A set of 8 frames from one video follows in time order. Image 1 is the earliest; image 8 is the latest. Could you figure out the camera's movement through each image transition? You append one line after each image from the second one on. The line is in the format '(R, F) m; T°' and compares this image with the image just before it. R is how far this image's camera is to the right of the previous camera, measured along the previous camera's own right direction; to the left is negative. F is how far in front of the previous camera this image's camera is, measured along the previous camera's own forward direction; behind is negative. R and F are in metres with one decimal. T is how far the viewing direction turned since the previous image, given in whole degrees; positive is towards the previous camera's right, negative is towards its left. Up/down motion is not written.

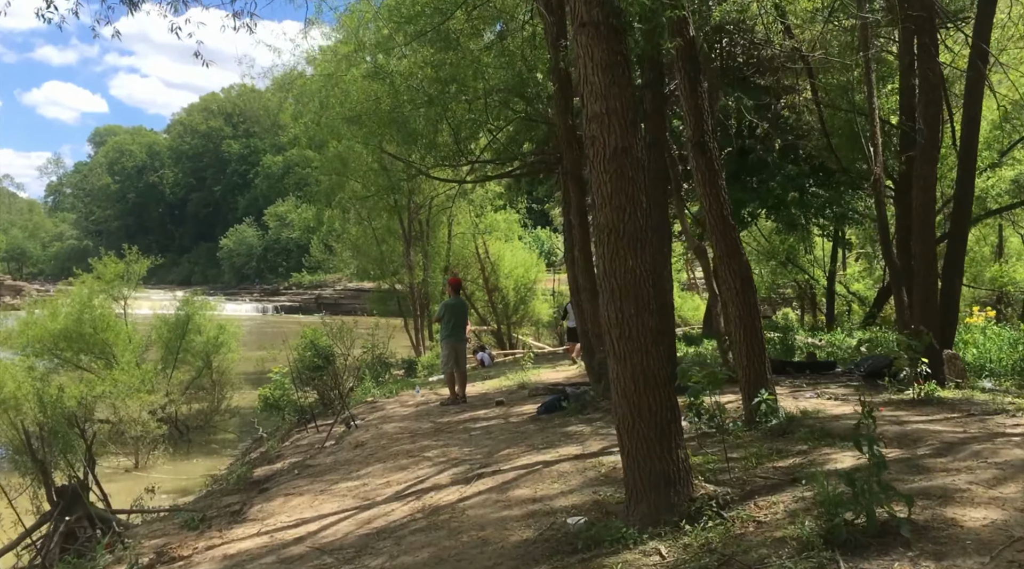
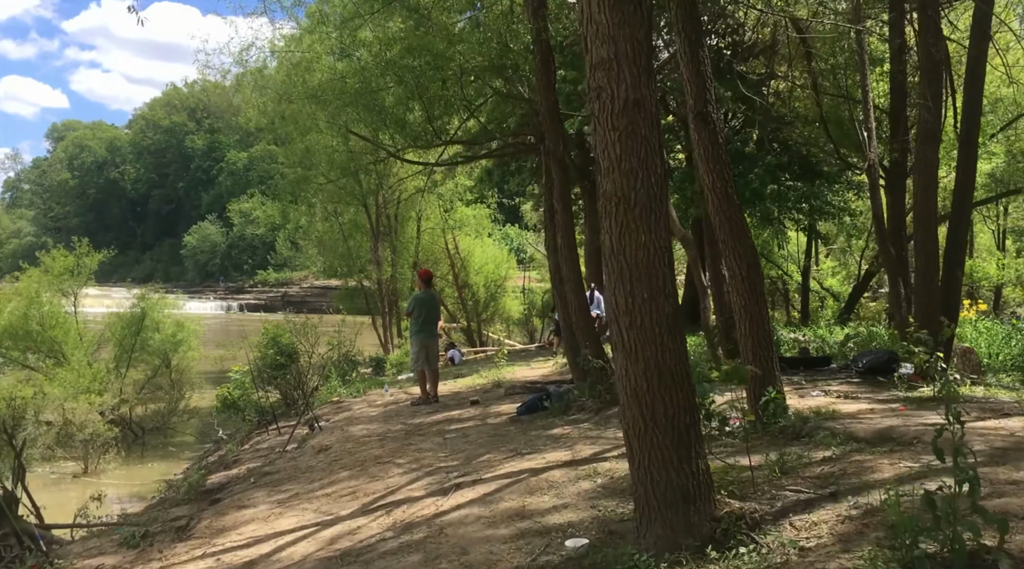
(-0.1, +0.9) m; +2°
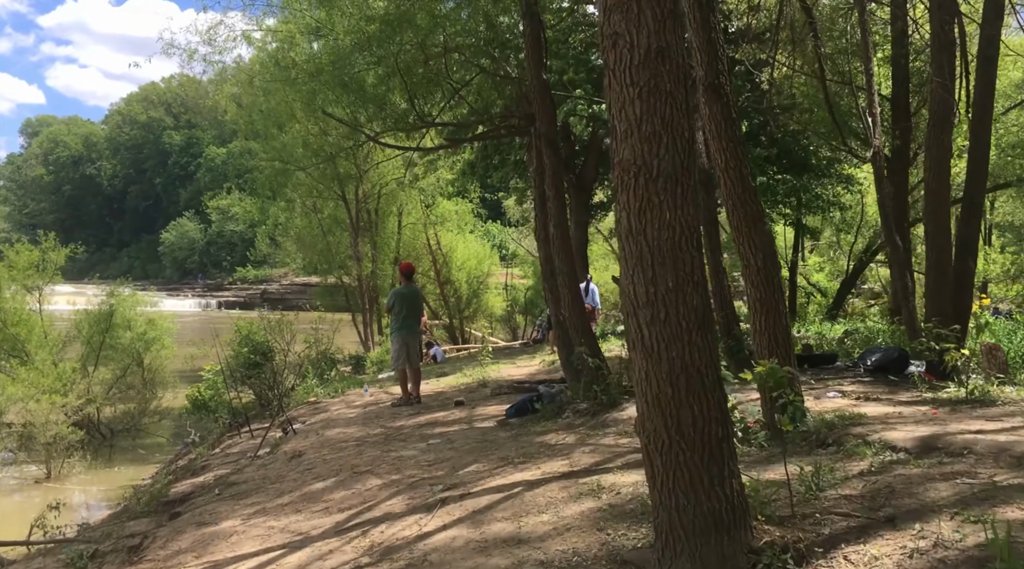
(-0.1, +0.8) m; +1°
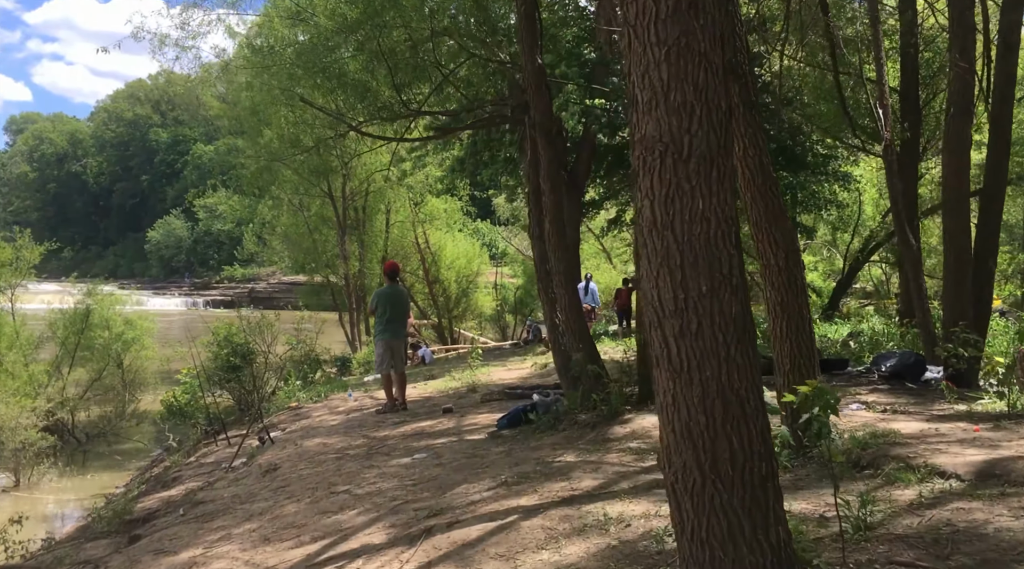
(0.0, +0.7) m; +1°
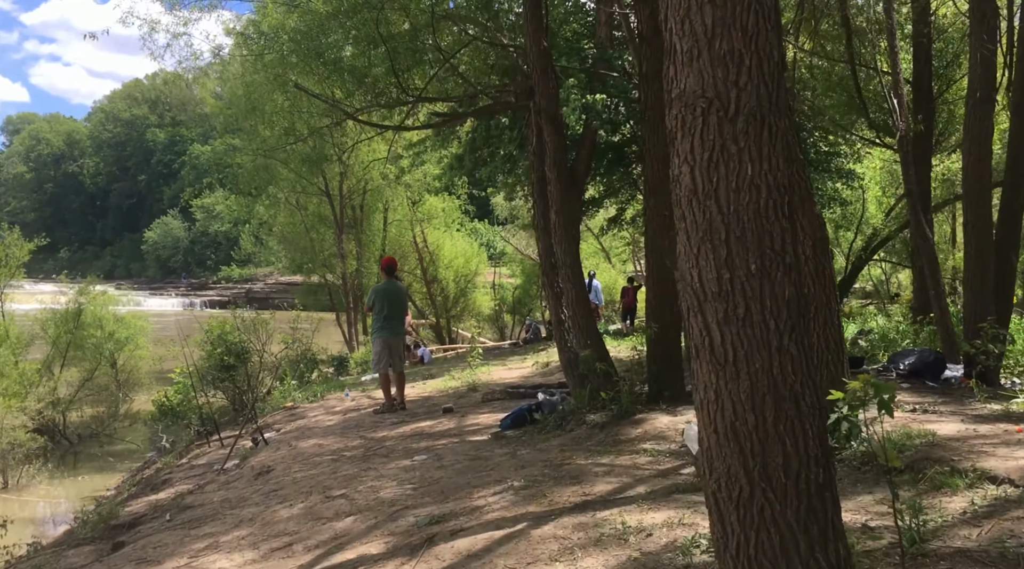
(-0.1, +0.4) m; 0°
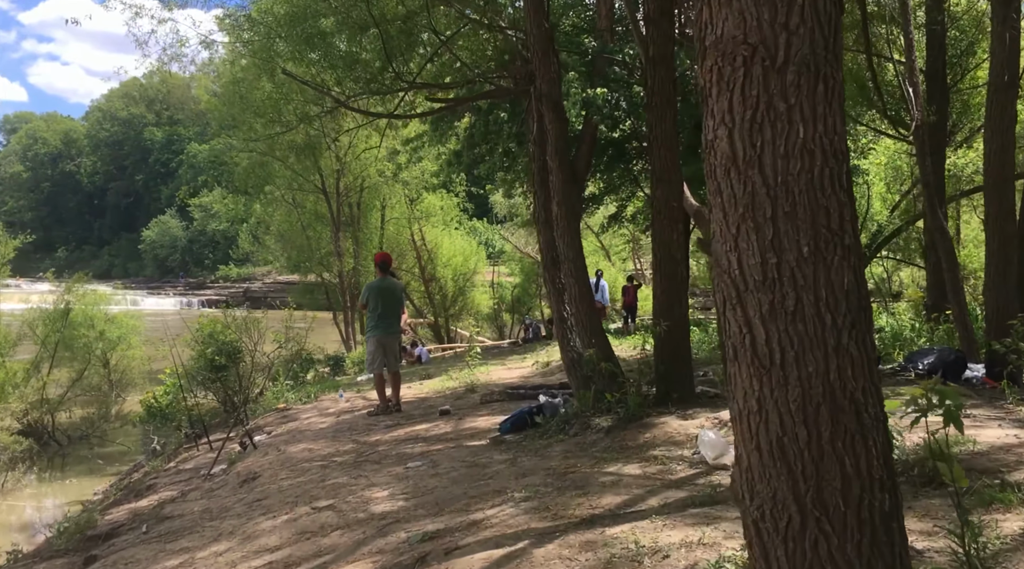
(0.0, +0.5) m; 0°
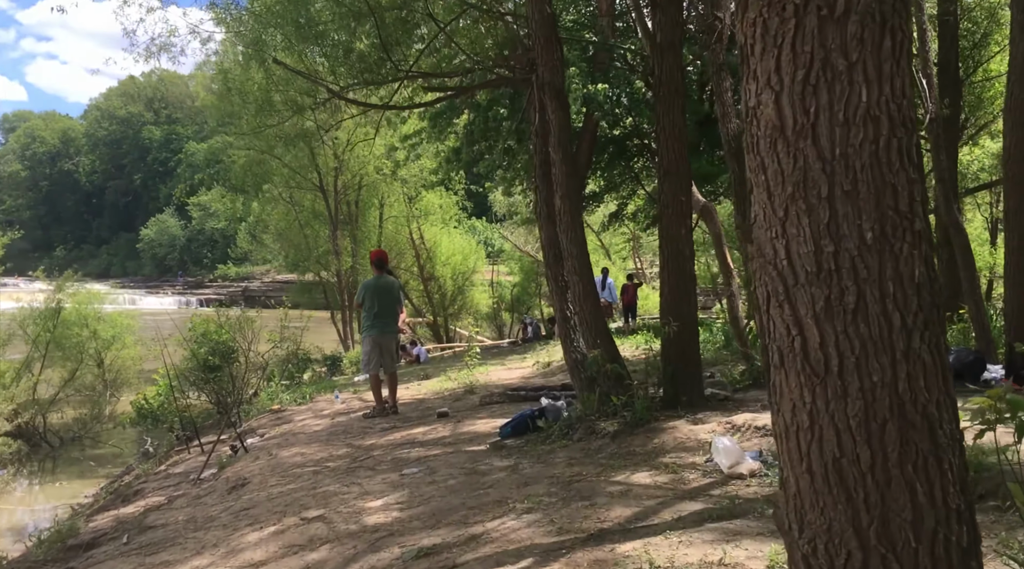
(0.0, +0.4) m; 0°
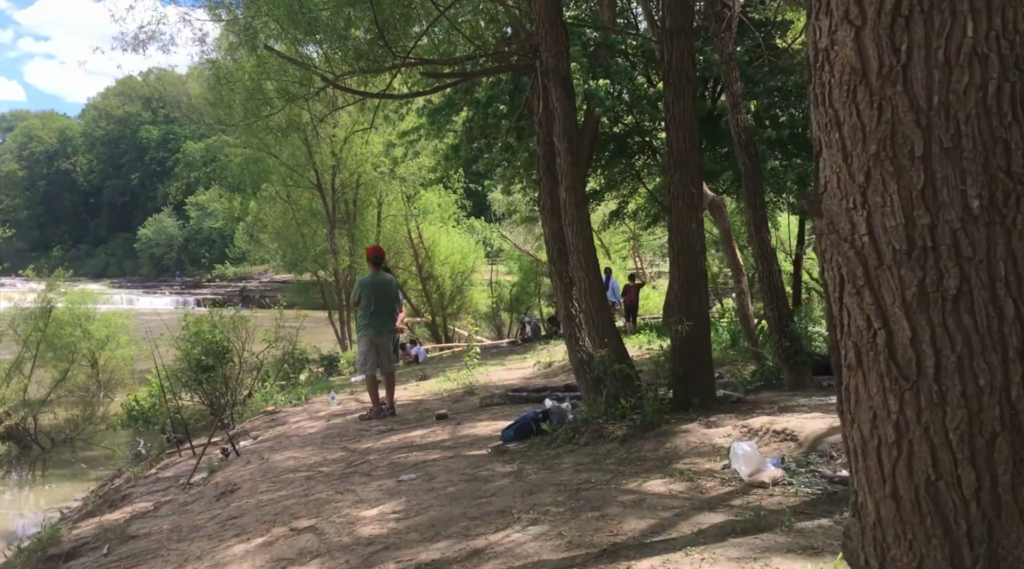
(0.0, +0.4) m; 0°
